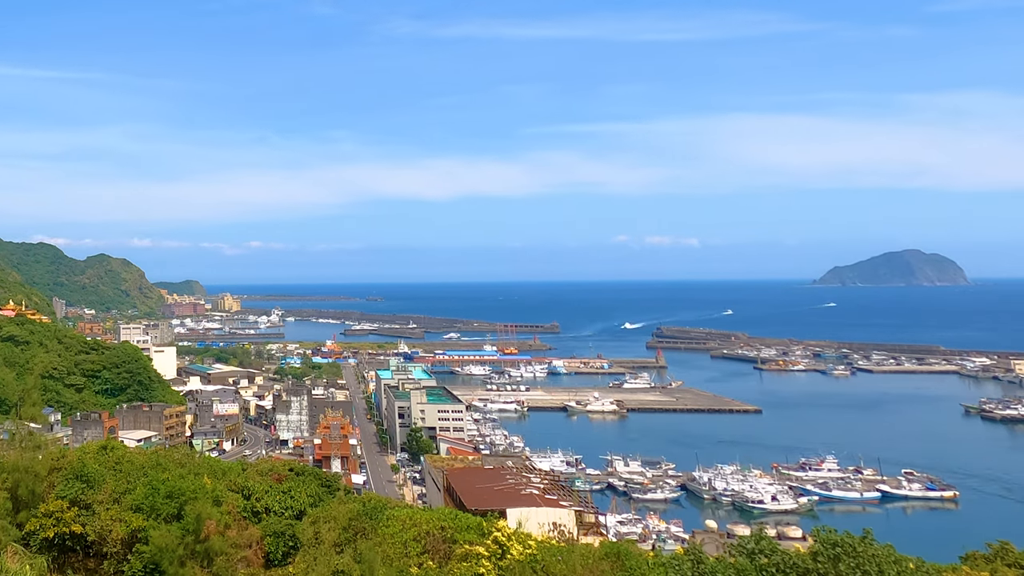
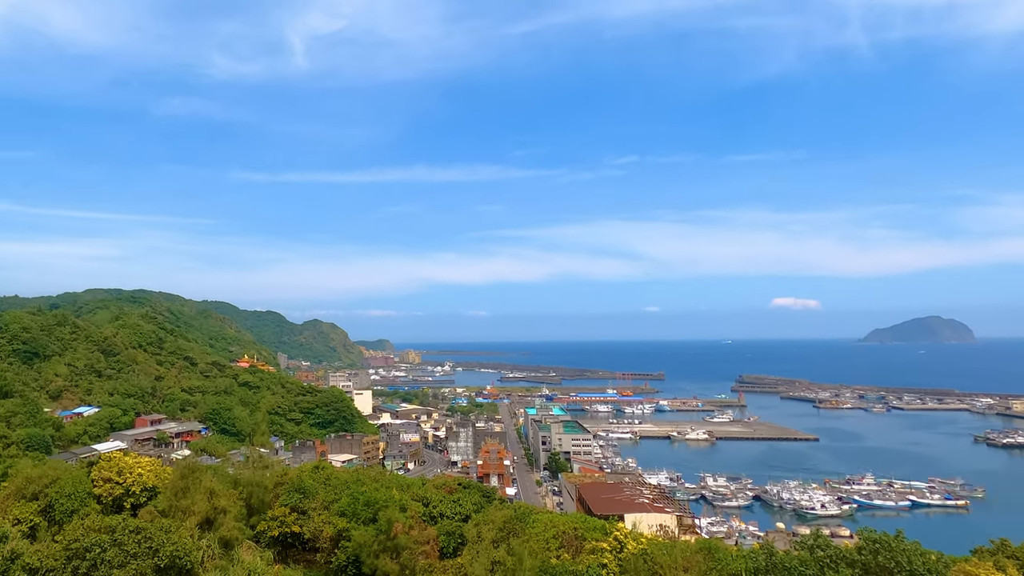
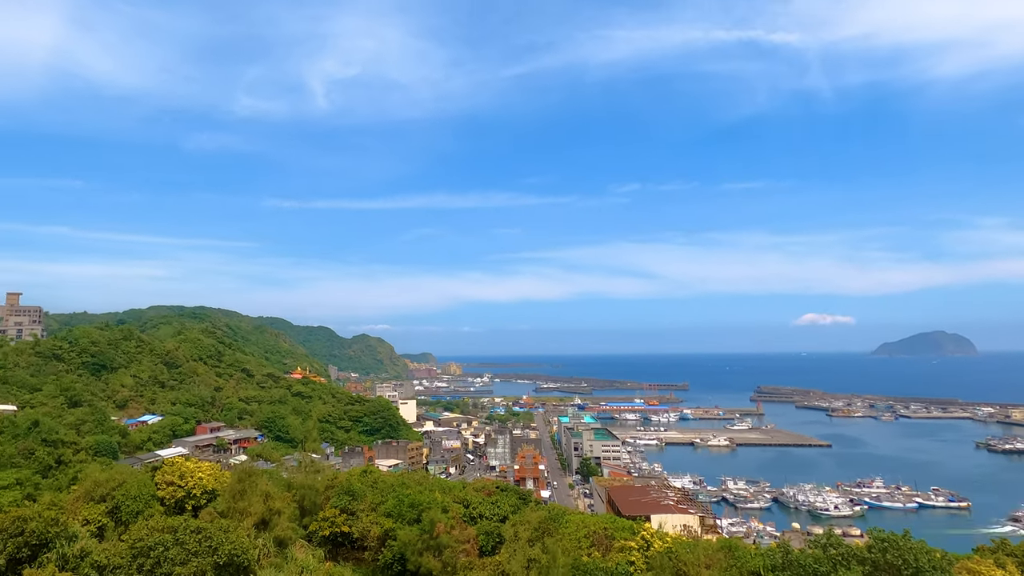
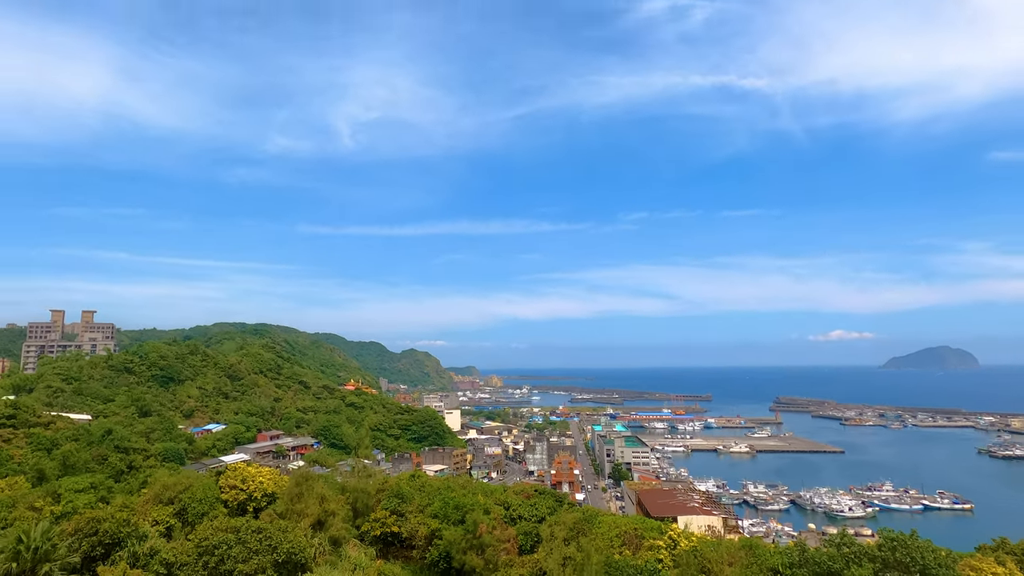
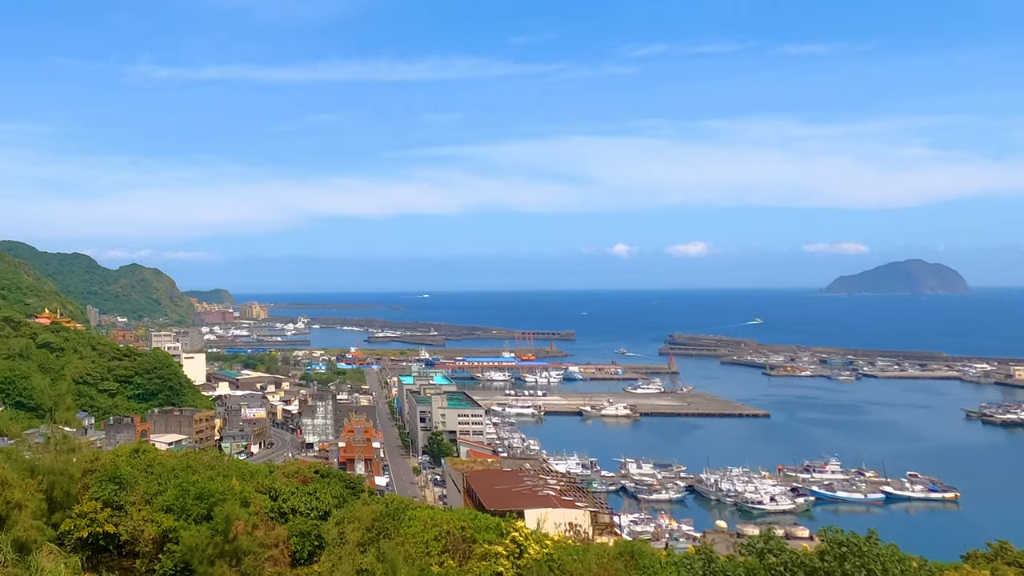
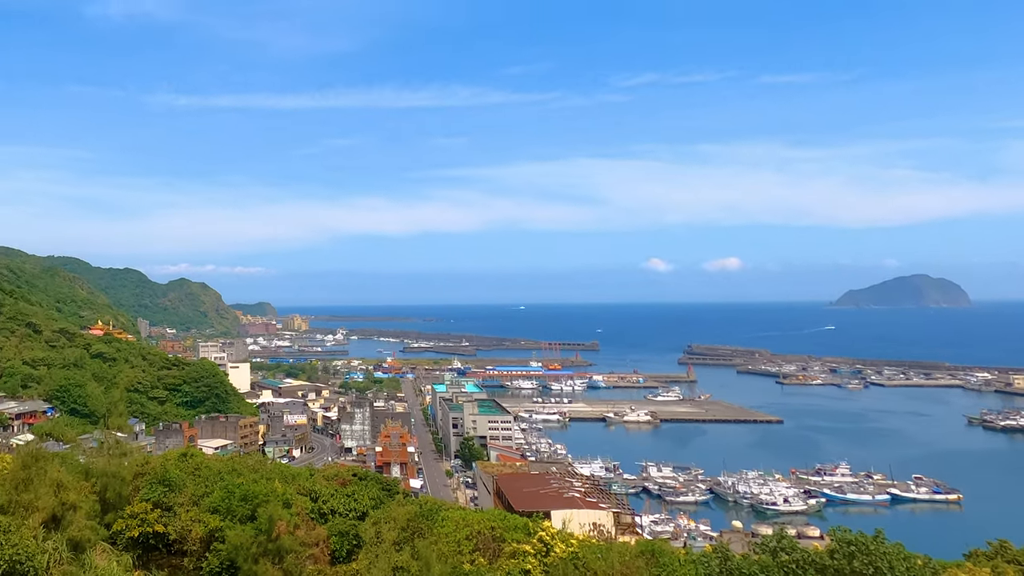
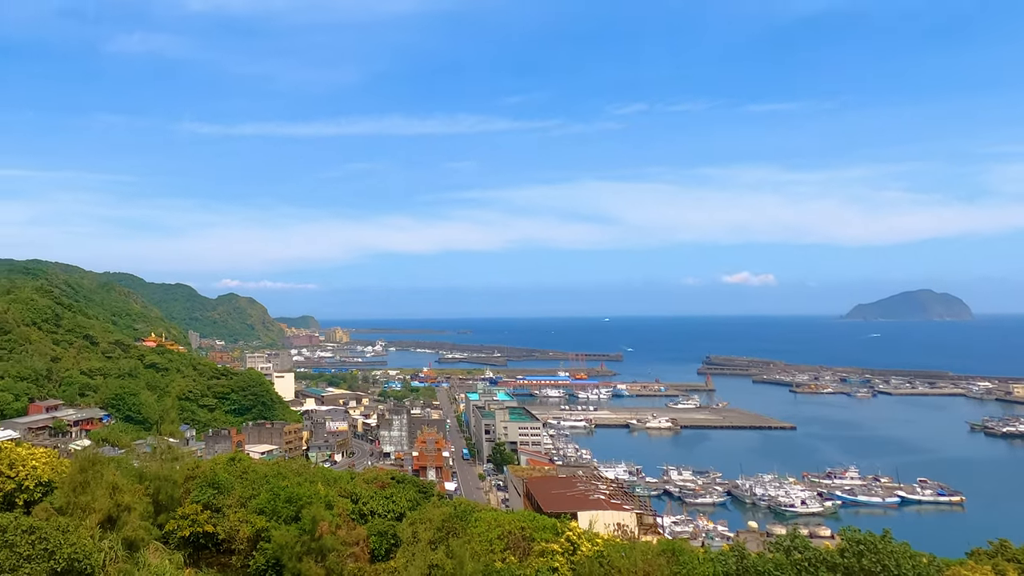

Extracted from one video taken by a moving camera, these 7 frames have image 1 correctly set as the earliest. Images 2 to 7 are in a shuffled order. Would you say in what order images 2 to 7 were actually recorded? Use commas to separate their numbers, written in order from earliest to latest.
5, 6, 7, 2, 3, 4
